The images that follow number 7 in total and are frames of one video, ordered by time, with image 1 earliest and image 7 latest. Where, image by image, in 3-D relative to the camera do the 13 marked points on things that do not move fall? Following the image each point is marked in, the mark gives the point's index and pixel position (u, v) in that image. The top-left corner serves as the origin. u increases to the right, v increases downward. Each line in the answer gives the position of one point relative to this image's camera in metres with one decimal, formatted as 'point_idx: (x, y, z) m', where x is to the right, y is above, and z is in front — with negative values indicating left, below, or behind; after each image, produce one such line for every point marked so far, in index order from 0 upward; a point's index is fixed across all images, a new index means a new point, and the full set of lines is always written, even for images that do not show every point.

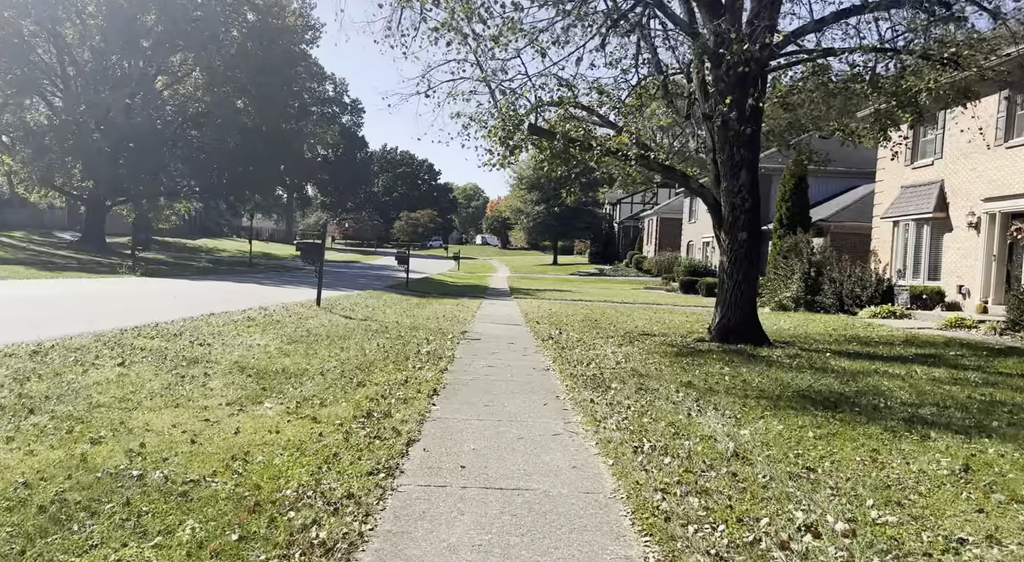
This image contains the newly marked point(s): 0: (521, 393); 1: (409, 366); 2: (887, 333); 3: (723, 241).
0: (+0.1, -1.1, +7.4) m
1: (-1.2, -1.0, +8.5) m
2: (+7.4, -1.0, +14.6) m
3: (+3.4, +0.6, +12.0) m
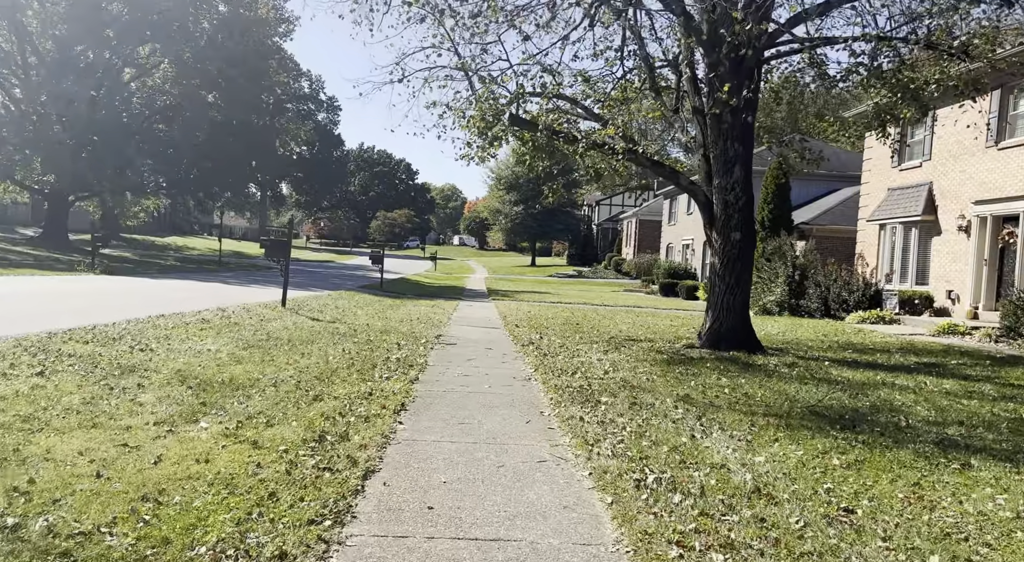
0: (-0.1, -1.1, +6.6) m
1: (-1.4, -1.0, +7.7) m
2: (+7.0, -1.1, +14.0) m
3: (+3.1, +0.6, +11.2) m
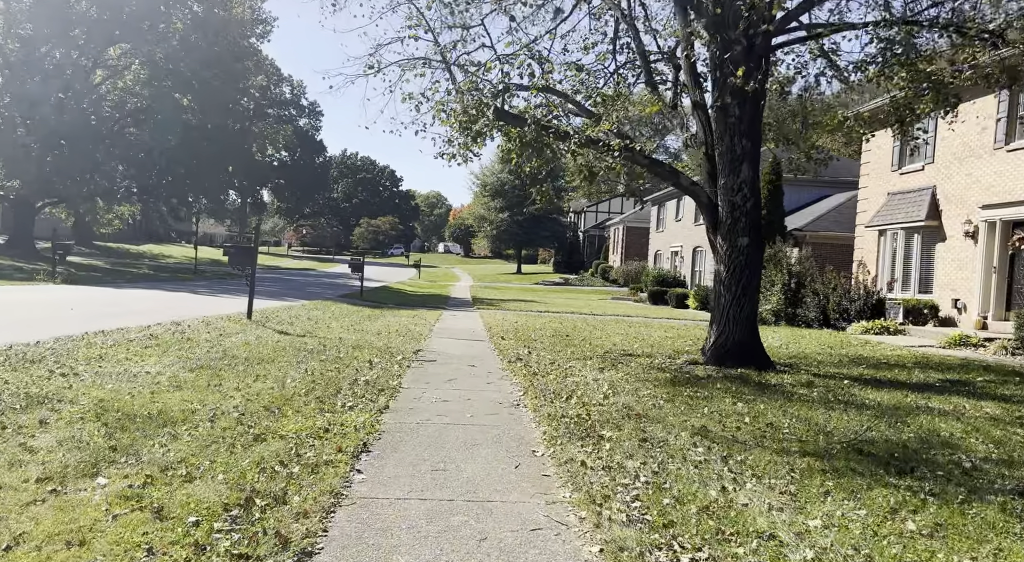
0: (-0.2, -1.2, +5.5) m
1: (-1.5, -1.1, +6.5) m
2: (+6.7, -1.3, +13.0) m
3: (+2.9, +0.5, +10.2) m
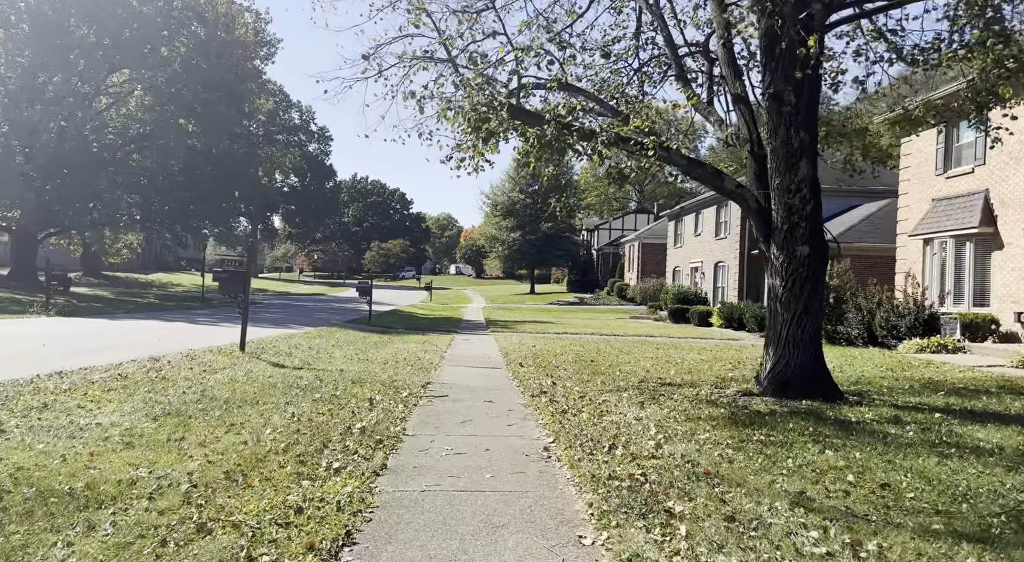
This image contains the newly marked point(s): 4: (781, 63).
0: (0.0, -1.4, +4.0) m
1: (-1.3, -1.3, +5.1) m
2: (+7.1, -1.5, +11.5) m
3: (+3.1, +0.3, +8.8) m
4: (+3.1, +2.5, +8.4) m
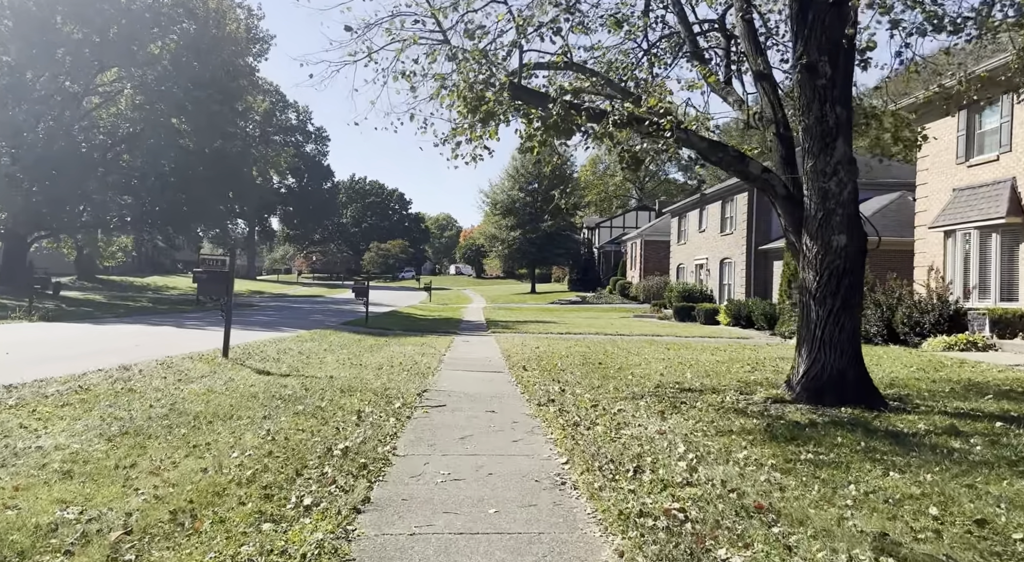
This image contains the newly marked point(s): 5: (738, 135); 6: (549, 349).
0: (0.0, -1.3, +3.1) m
1: (-1.3, -1.3, +4.2) m
2: (+7.1, -1.4, +10.6) m
3: (+3.2, +0.3, +7.9) m
4: (+3.1, +2.6, +7.5) m
5: (+2.9, +1.9, +9.6) m
6: (+0.8, -1.5, +16.4) m
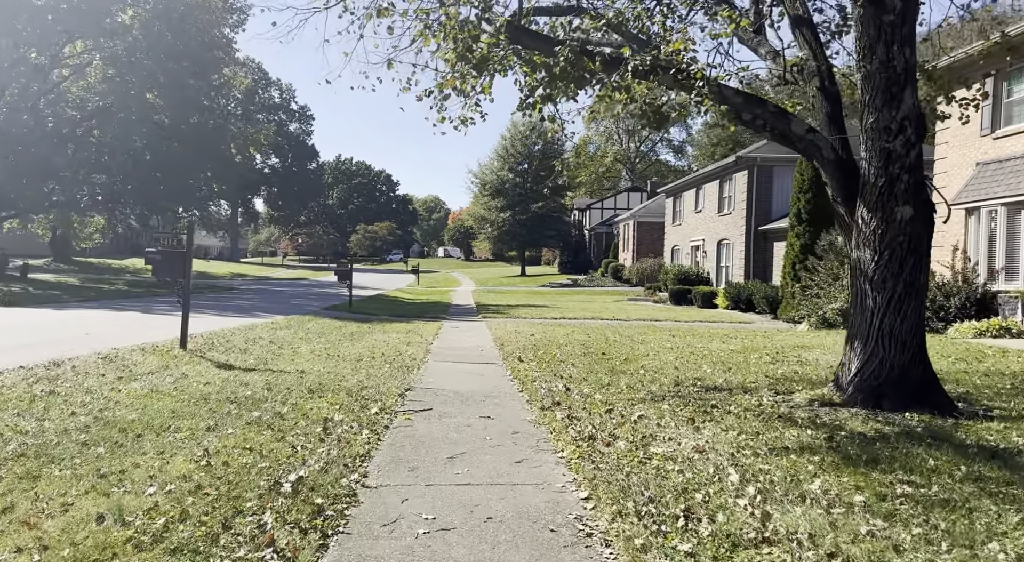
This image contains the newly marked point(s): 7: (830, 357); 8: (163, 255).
0: (+0.1, -1.3, +1.8) m
1: (-1.2, -1.2, +2.9) m
2: (+7.1, -1.1, +9.4) m
3: (+3.1, +0.5, +6.6) m
4: (+3.1, +2.7, +6.2) m
5: (+2.9, +2.1, +8.3) m
6: (+0.7, -1.1, +15.1) m
7: (+4.8, -1.2, +11.3) m
8: (-5.2, +0.4, +11.0) m
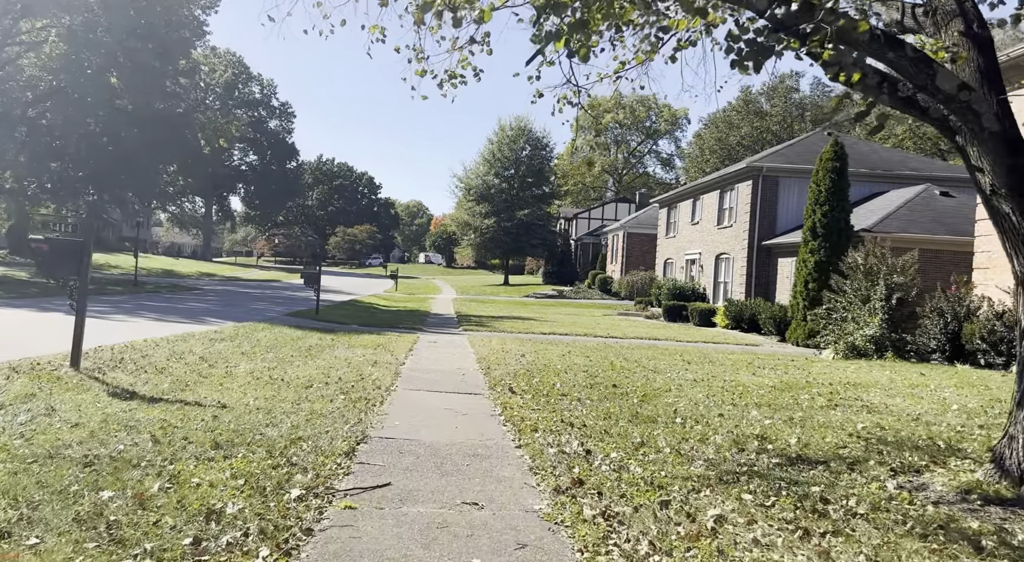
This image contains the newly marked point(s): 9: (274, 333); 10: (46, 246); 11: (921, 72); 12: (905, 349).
0: (+0.2, -1.3, -0.6) m
1: (-1.1, -1.2, +0.5) m
2: (+7.0, -1.5, +7.2) m
3: (+3.2, +0.3, +4.3) m
4: (+3.2, +2.5, +3.9) m
5: (+3.0, +1.9, +6.0) m
6: (+0.5, -1.4, +12.7) m
7: (+4.7, -1.5, +9.0) m
8: (-5.2, +0.4, +8.5) m
9: (-4.8, -1.1, +15.2) m
10: (-5.3, +0.4, +8.5) m
11: (+2.6, +1.3, +4.8) m
12: (+8.0, -1.3, +14.9) m
